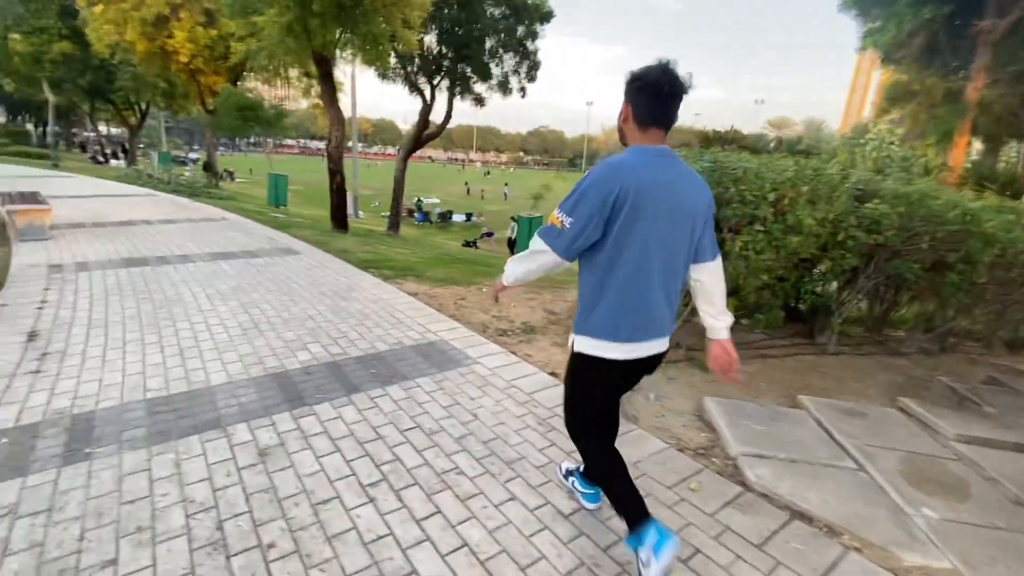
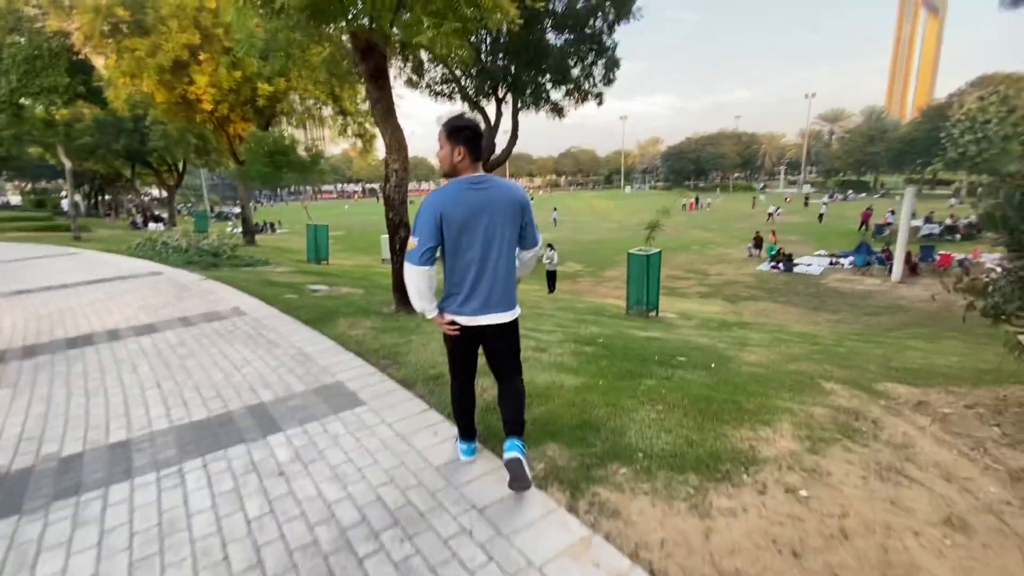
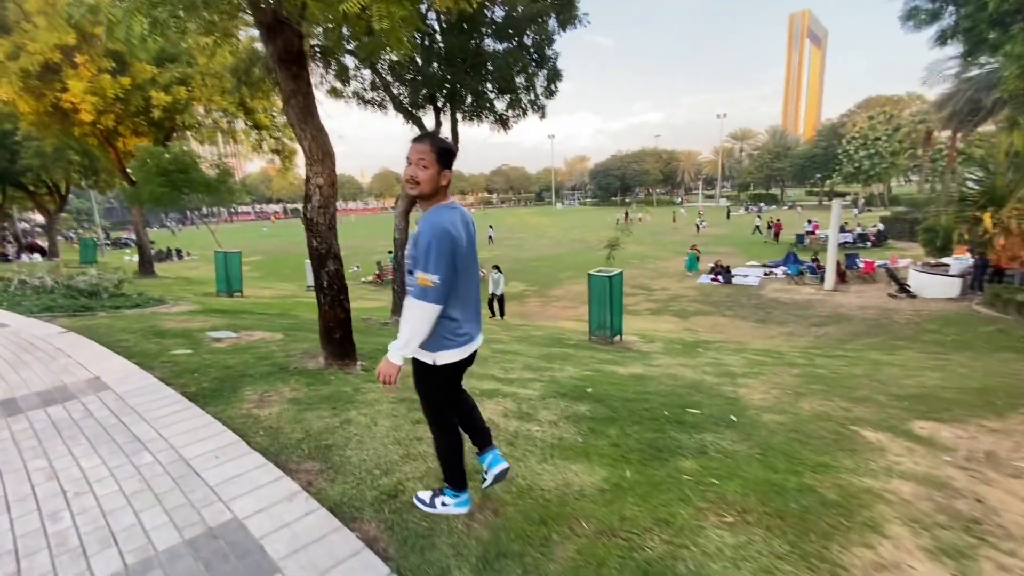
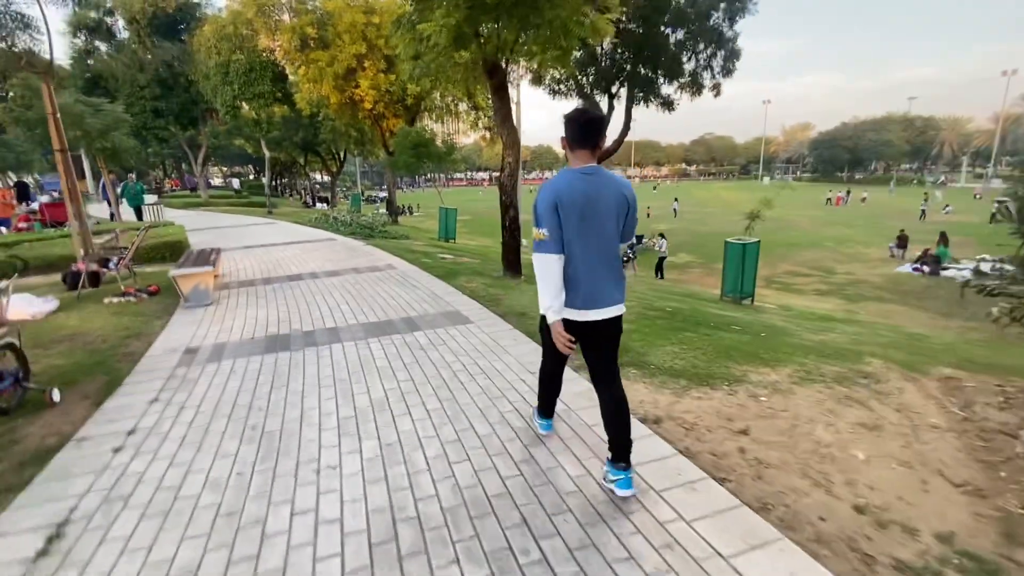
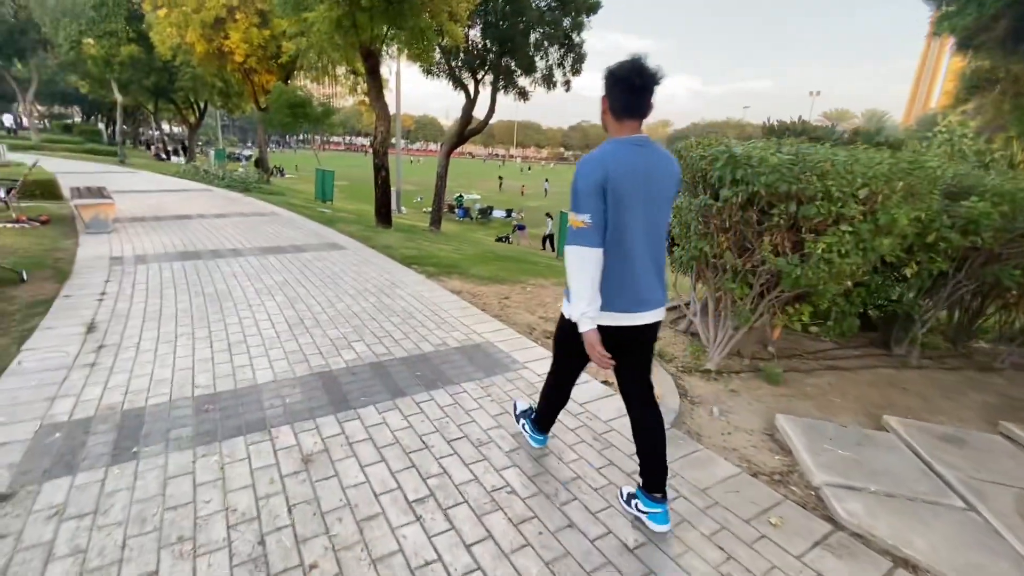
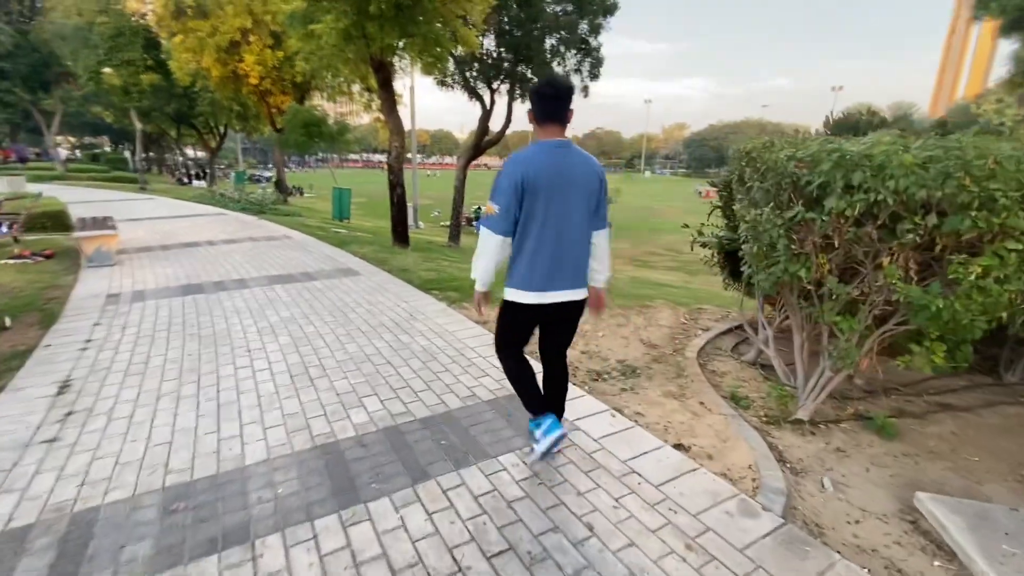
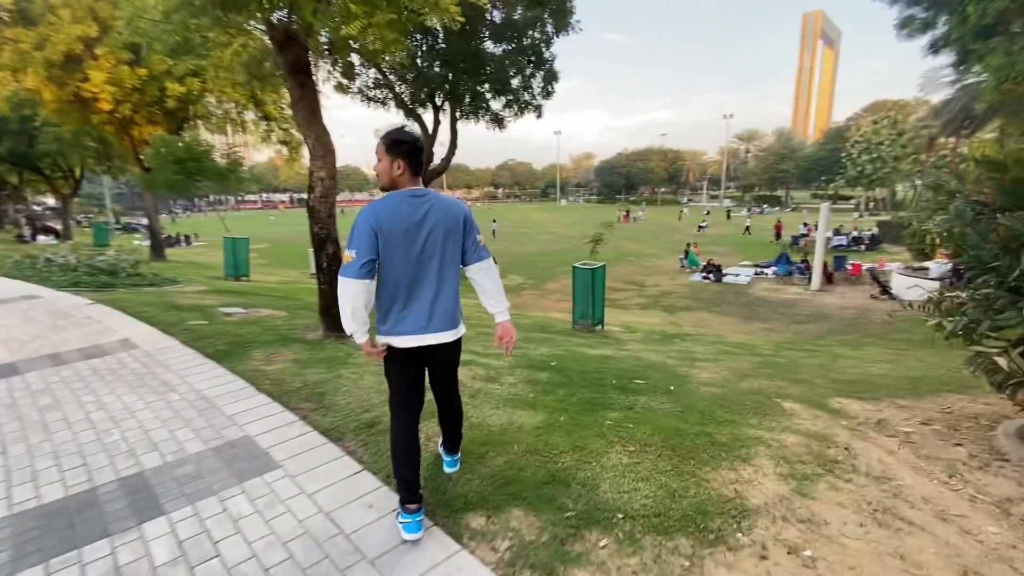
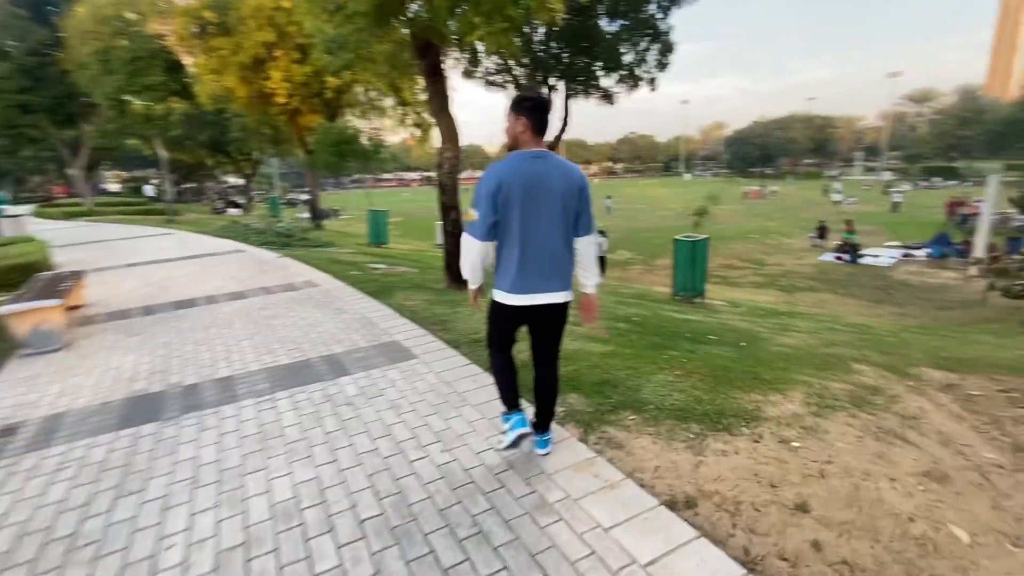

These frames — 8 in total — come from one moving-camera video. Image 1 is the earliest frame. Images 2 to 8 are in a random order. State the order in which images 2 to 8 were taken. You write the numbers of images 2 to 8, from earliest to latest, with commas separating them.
5, 6, 4, 8, 2, 7, 3
